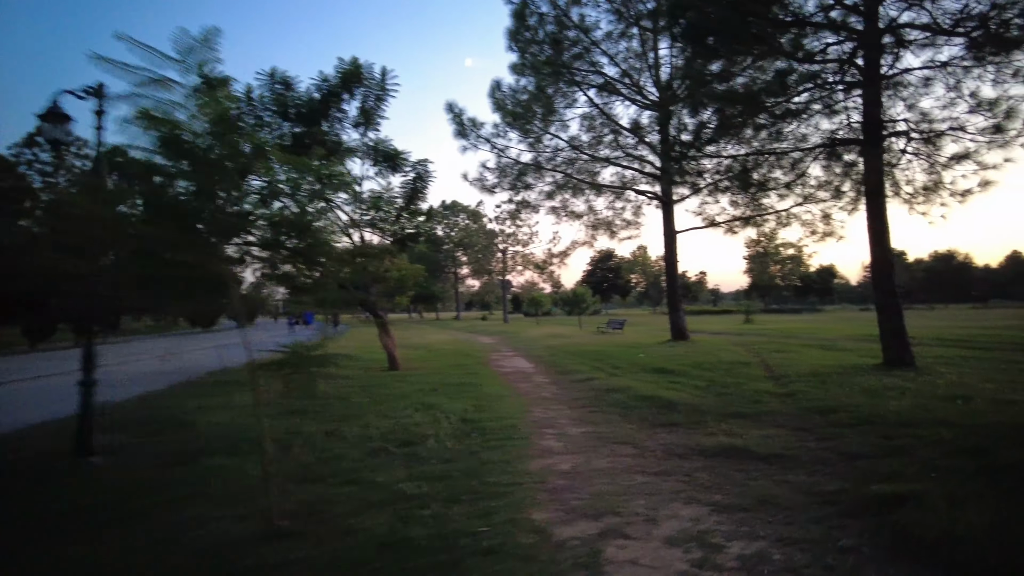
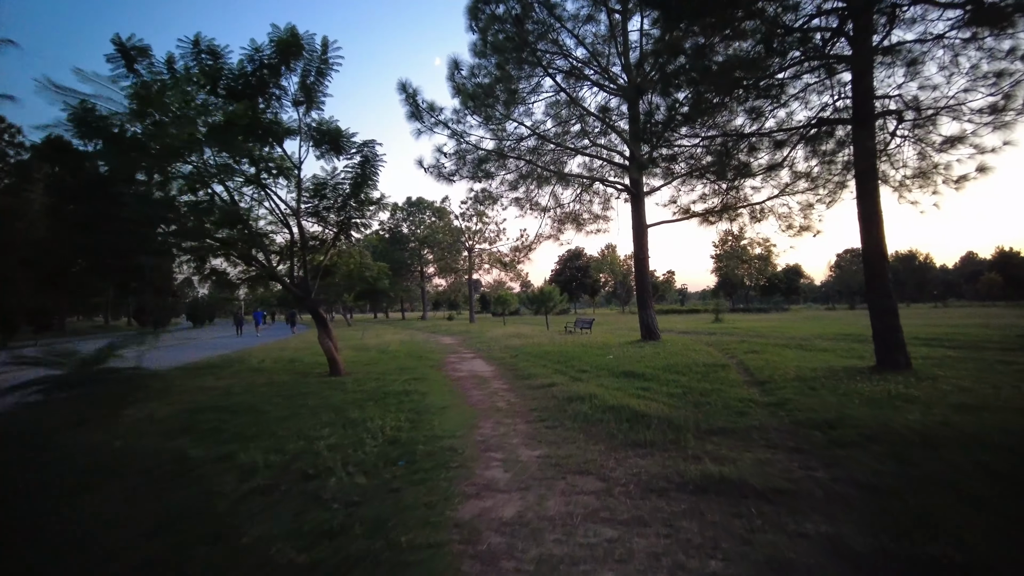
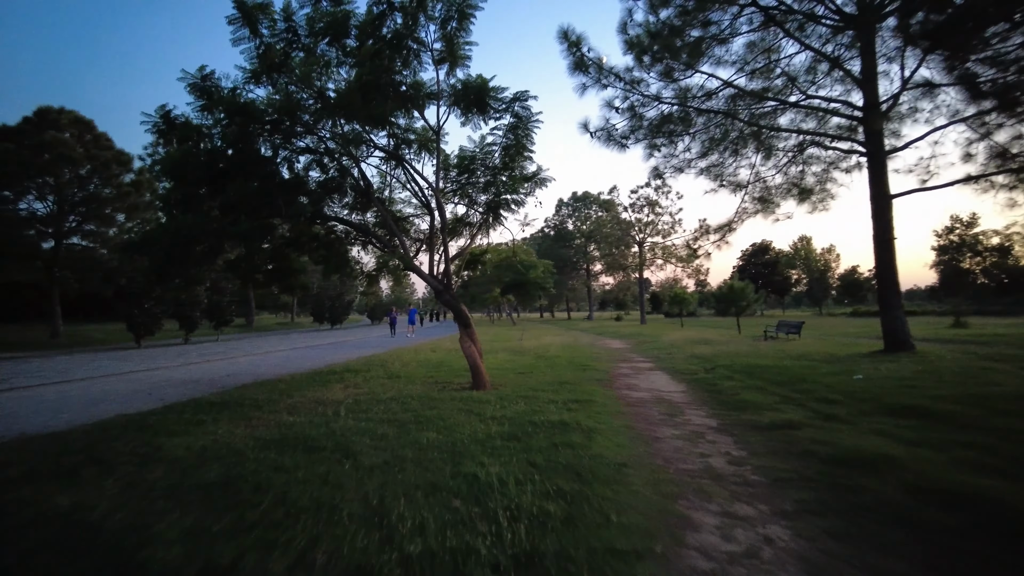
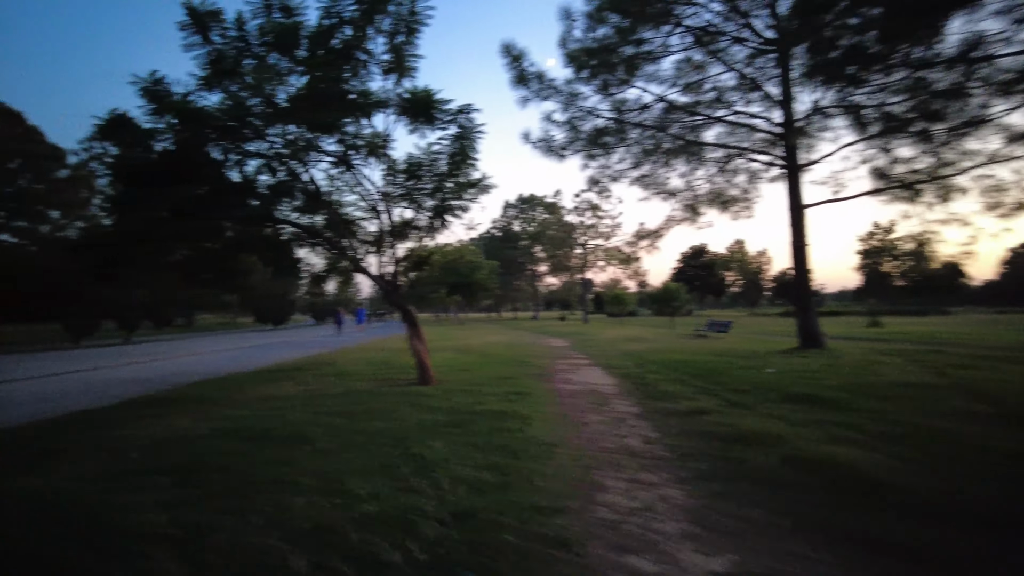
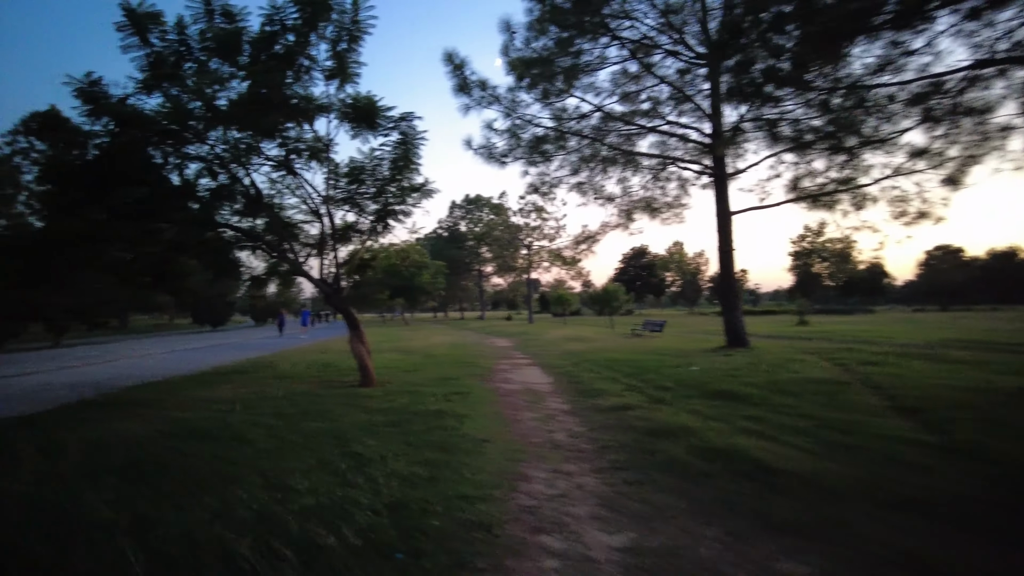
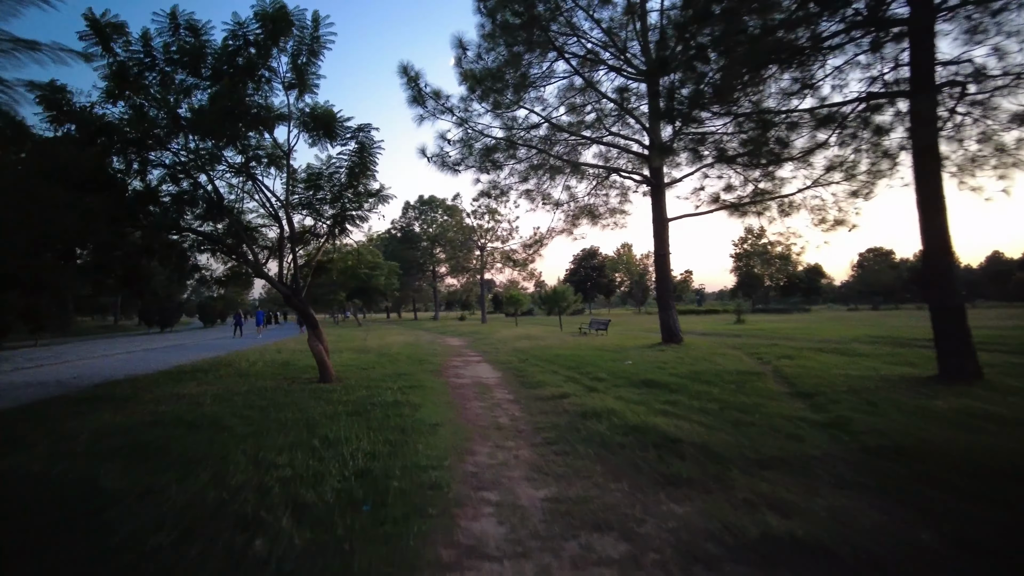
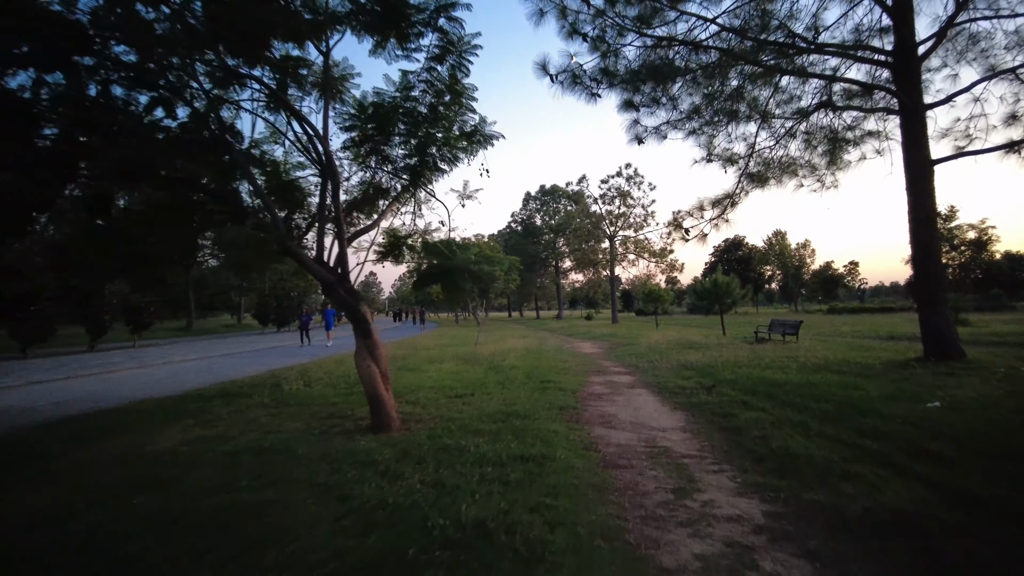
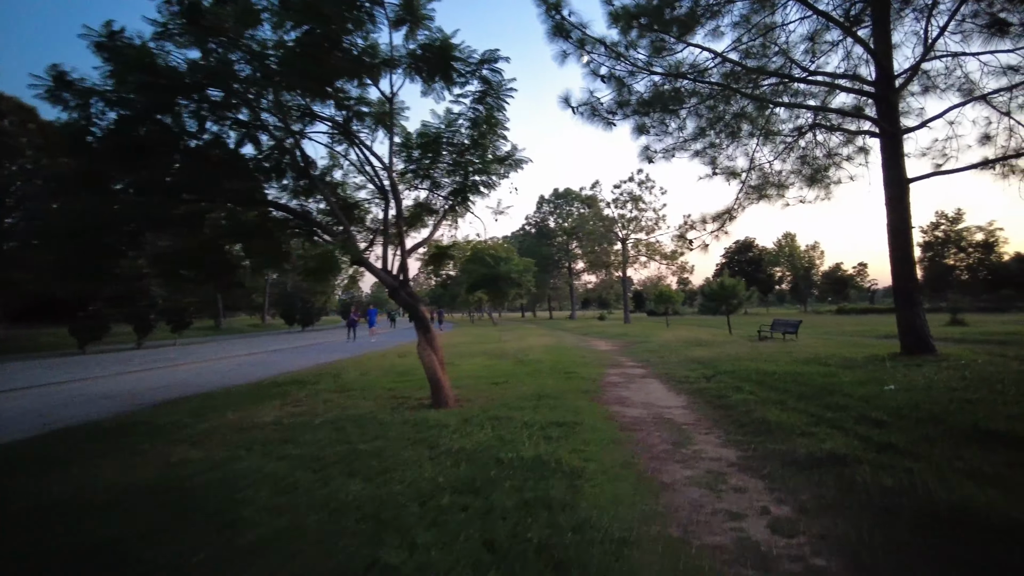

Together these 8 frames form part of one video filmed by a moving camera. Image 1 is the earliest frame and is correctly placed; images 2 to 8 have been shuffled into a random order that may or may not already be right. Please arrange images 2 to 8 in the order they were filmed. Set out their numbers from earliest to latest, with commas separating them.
2, 6, 5, 4, 3, 8, 7
